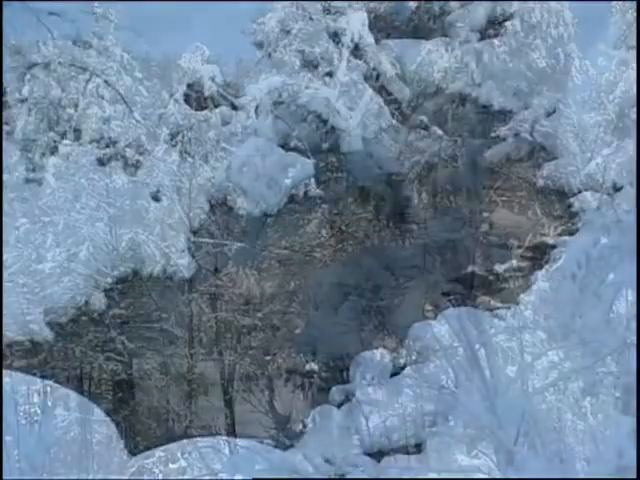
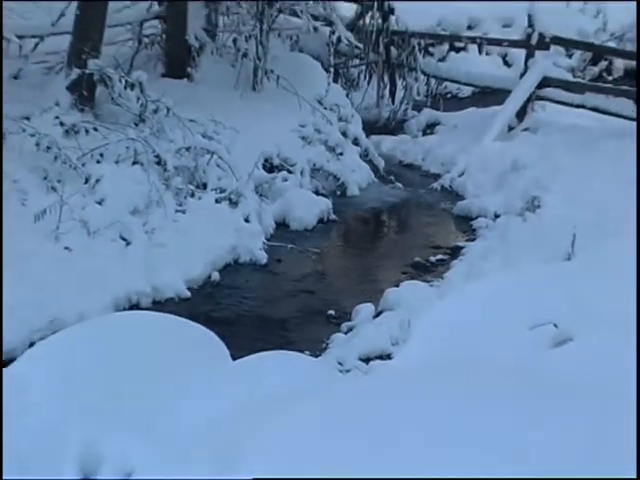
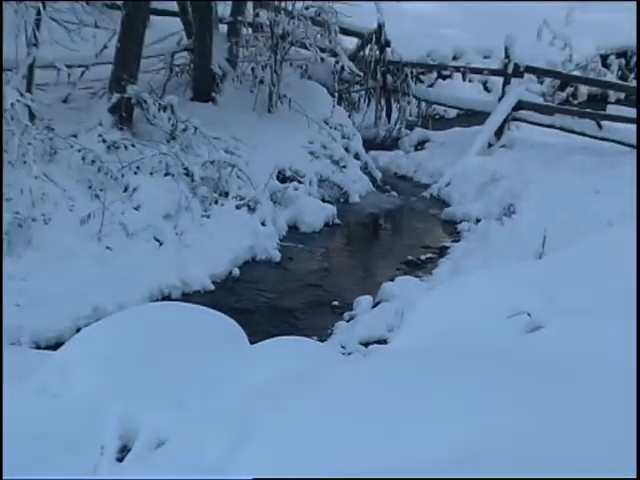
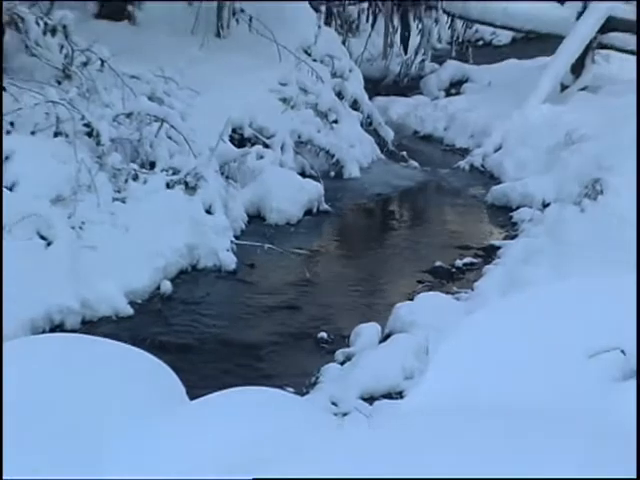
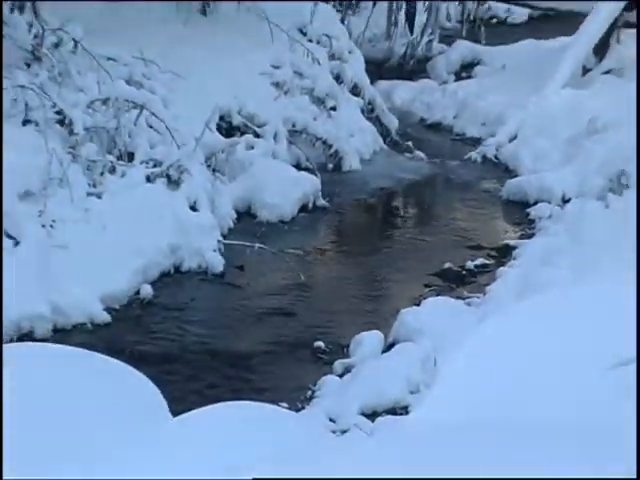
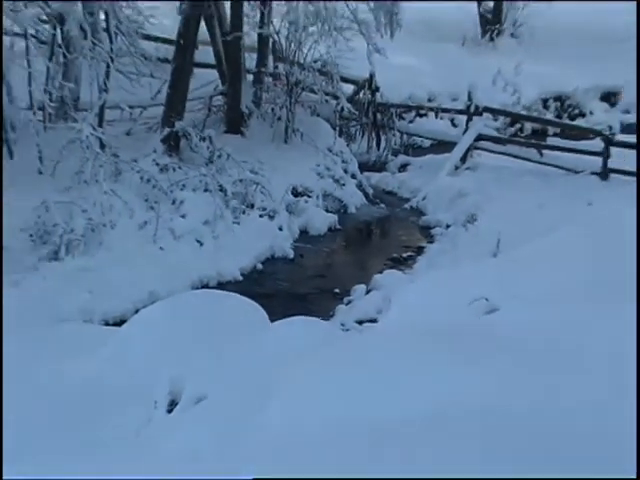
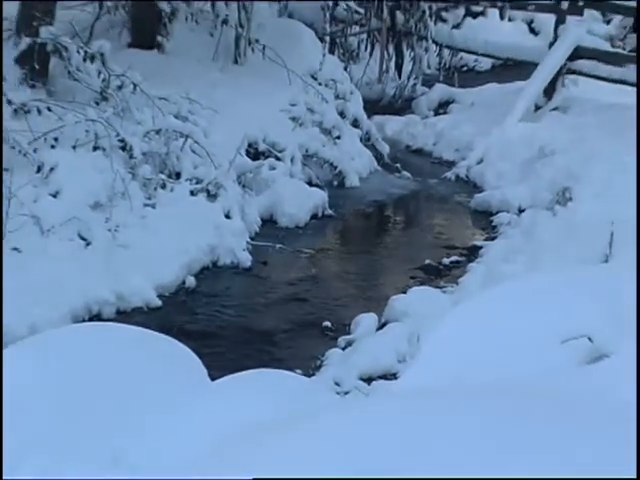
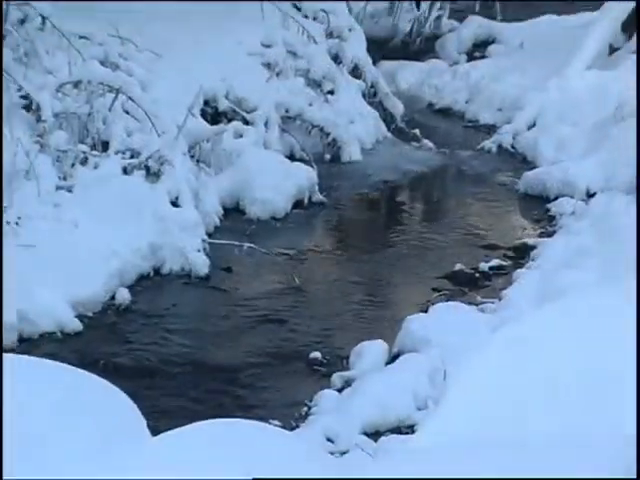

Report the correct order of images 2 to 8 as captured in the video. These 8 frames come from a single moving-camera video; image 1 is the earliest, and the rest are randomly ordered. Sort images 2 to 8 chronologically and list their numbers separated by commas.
8, 5, 4, 7, 2, 3, 6
